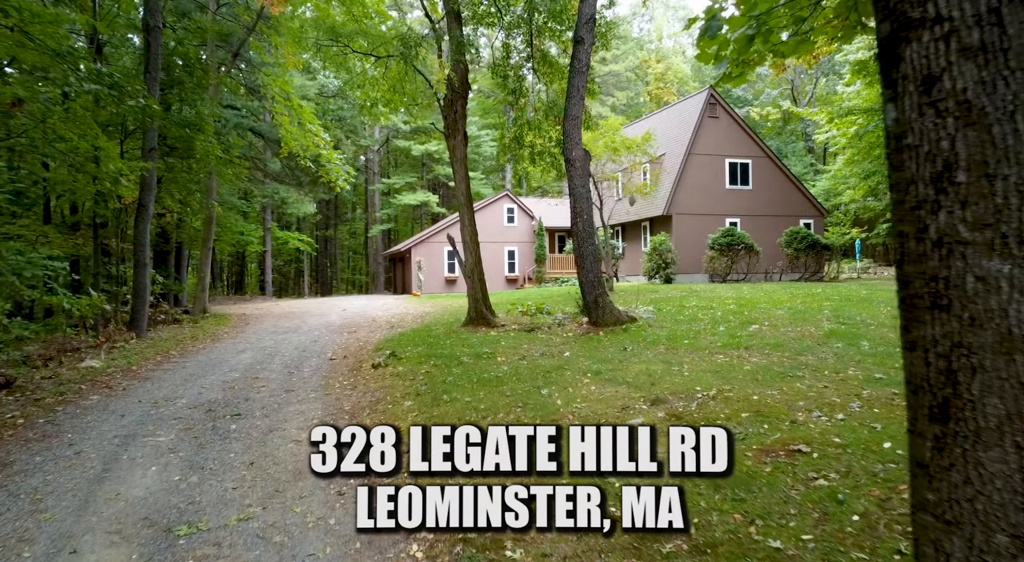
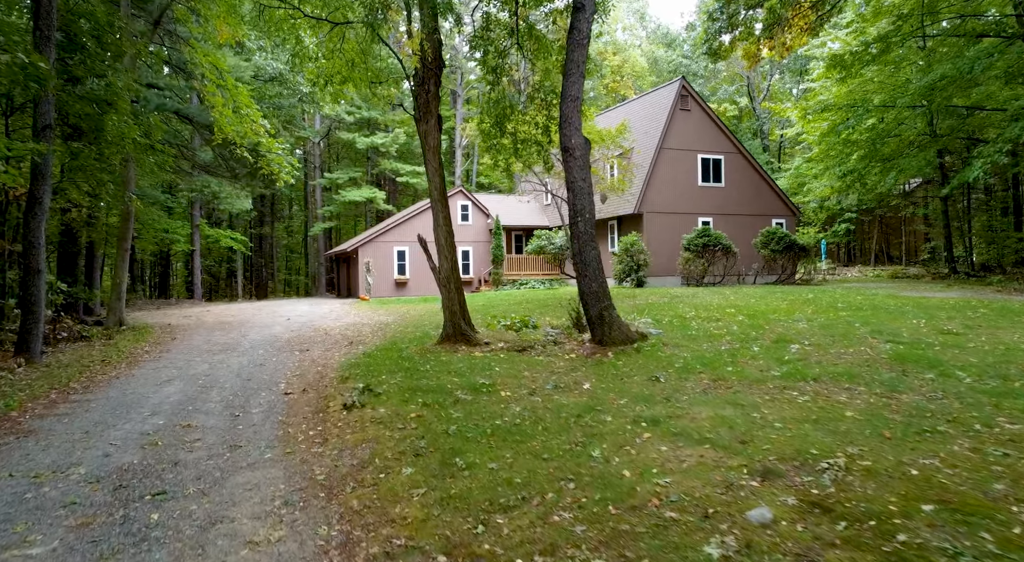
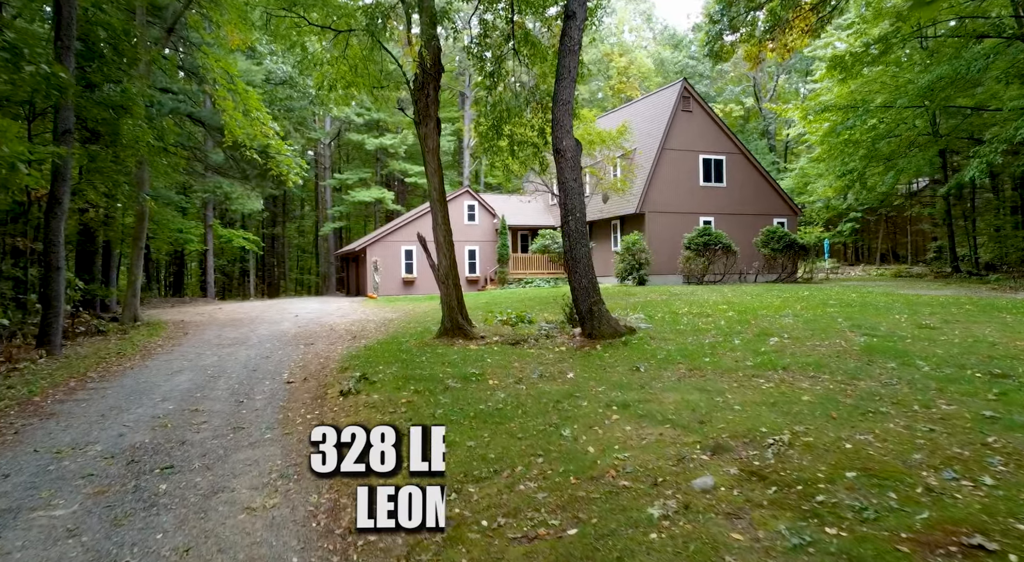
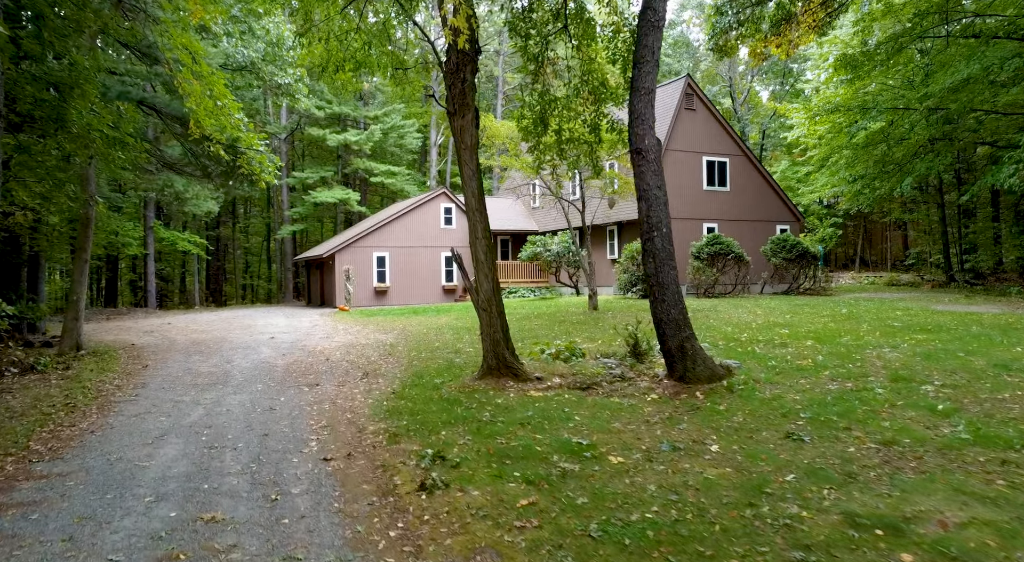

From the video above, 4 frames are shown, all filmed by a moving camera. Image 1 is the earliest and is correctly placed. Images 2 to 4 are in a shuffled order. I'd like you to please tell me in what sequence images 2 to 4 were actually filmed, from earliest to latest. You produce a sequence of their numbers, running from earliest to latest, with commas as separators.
3, 2, 4
